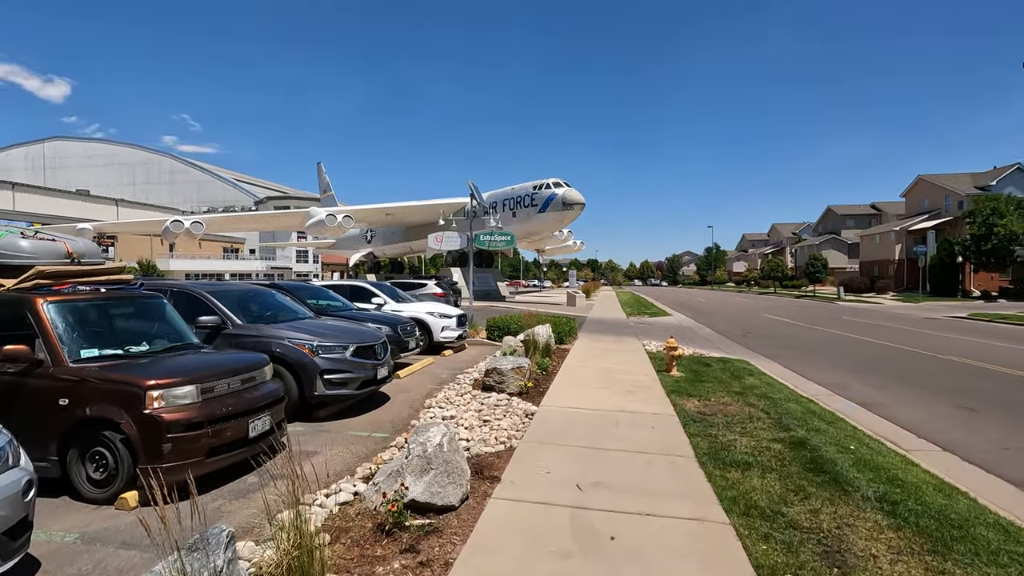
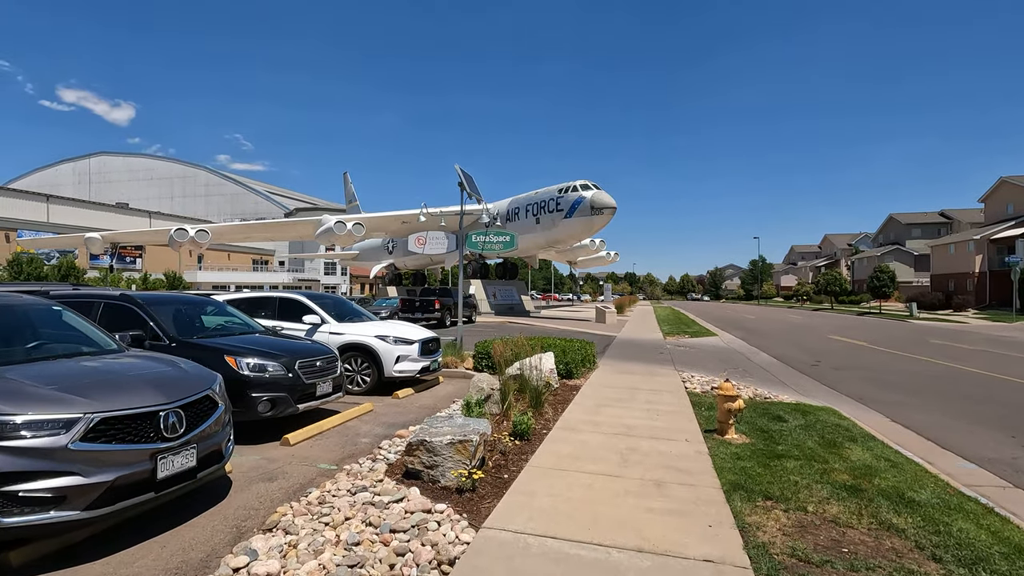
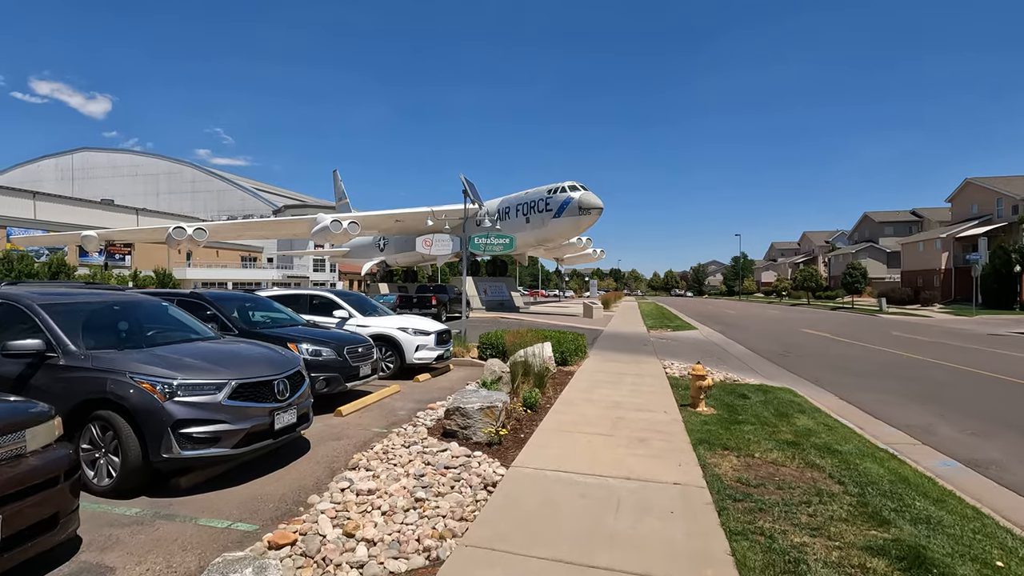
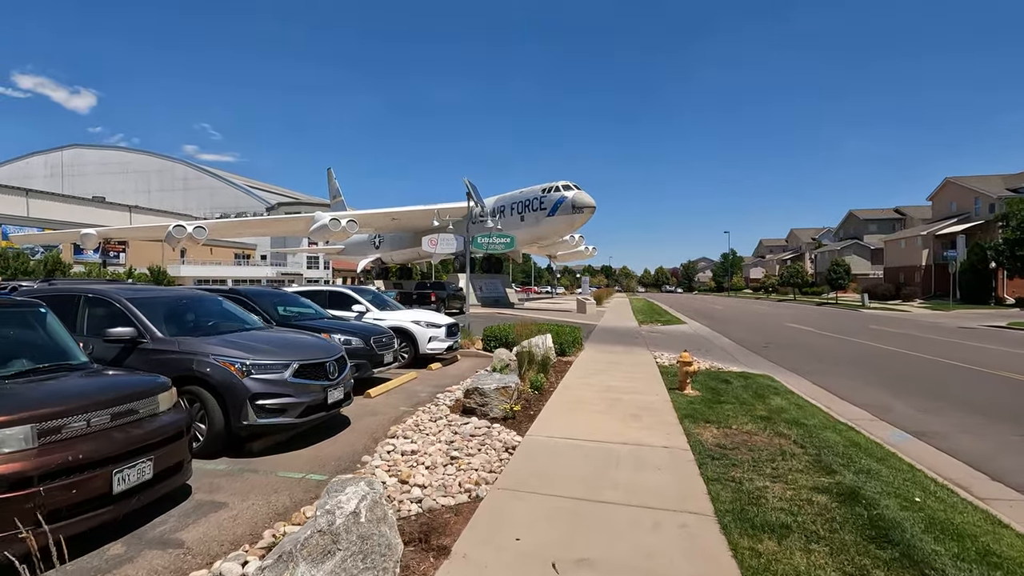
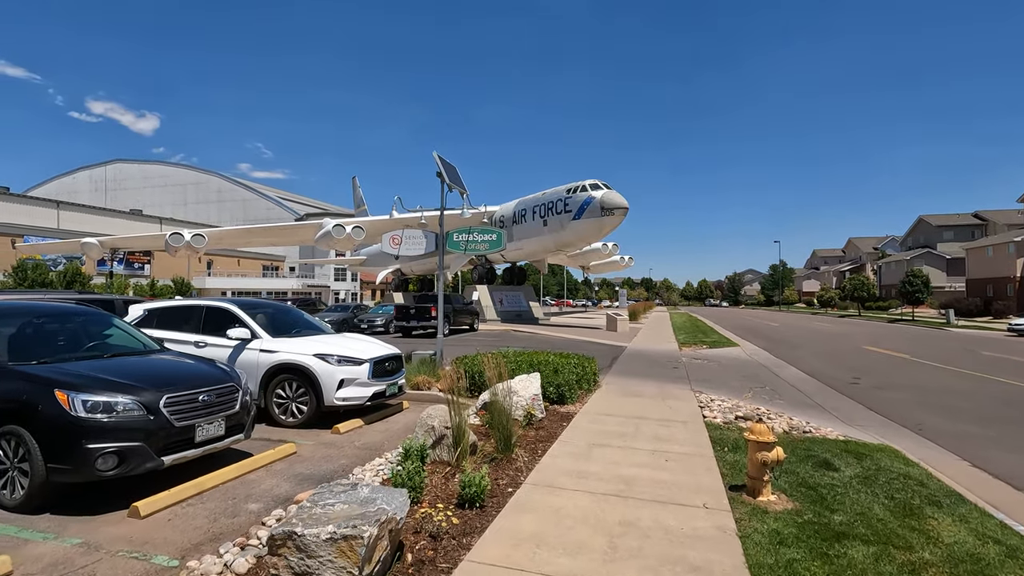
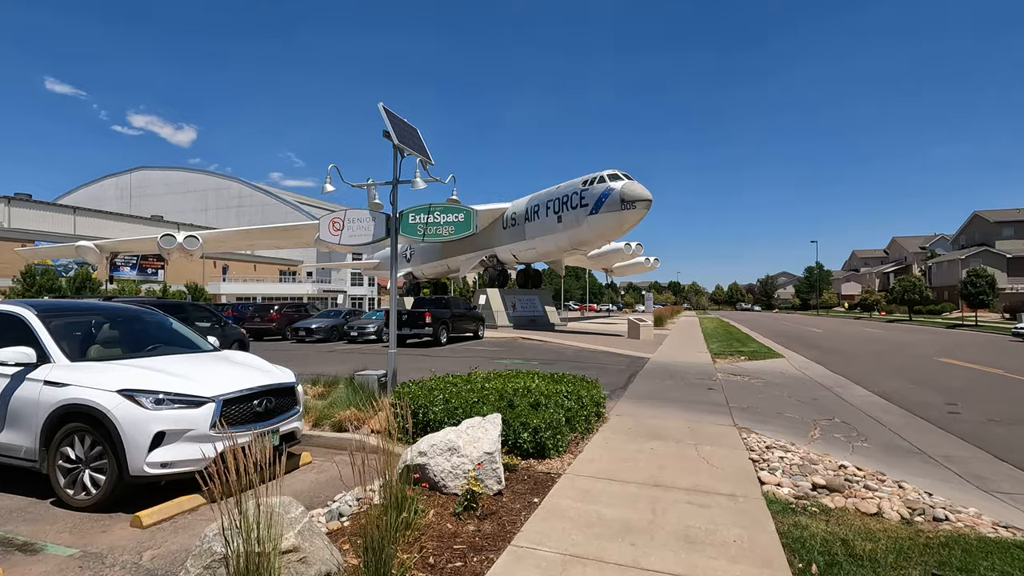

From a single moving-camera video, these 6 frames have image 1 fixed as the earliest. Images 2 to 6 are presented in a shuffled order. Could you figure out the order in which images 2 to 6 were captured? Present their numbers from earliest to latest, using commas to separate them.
4, 3, 2, 5, 6
